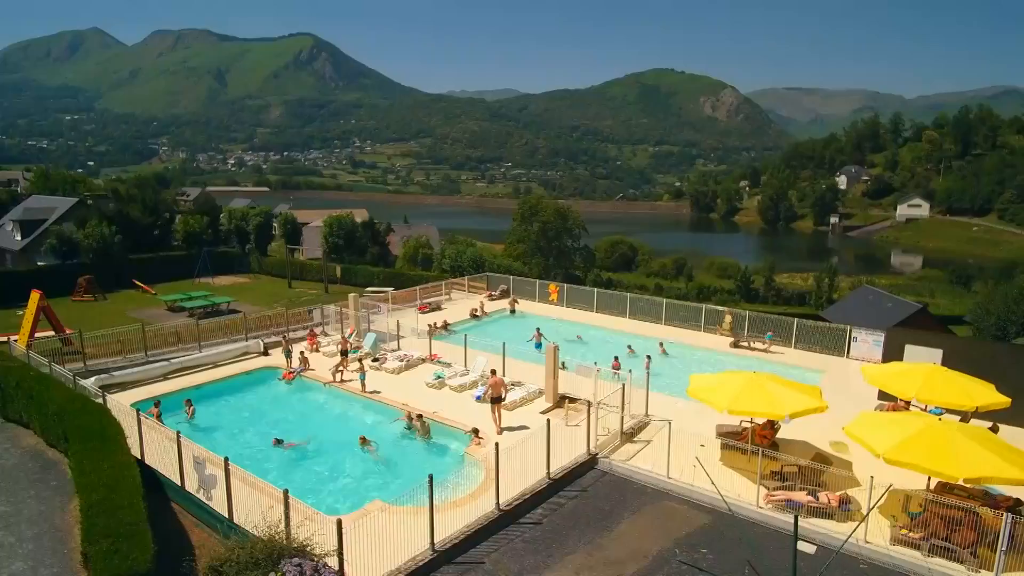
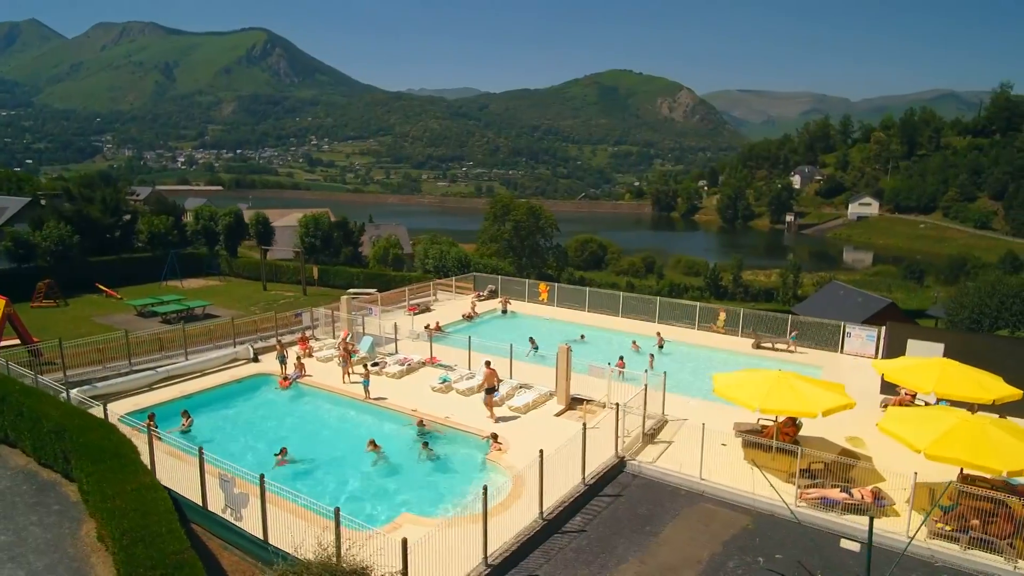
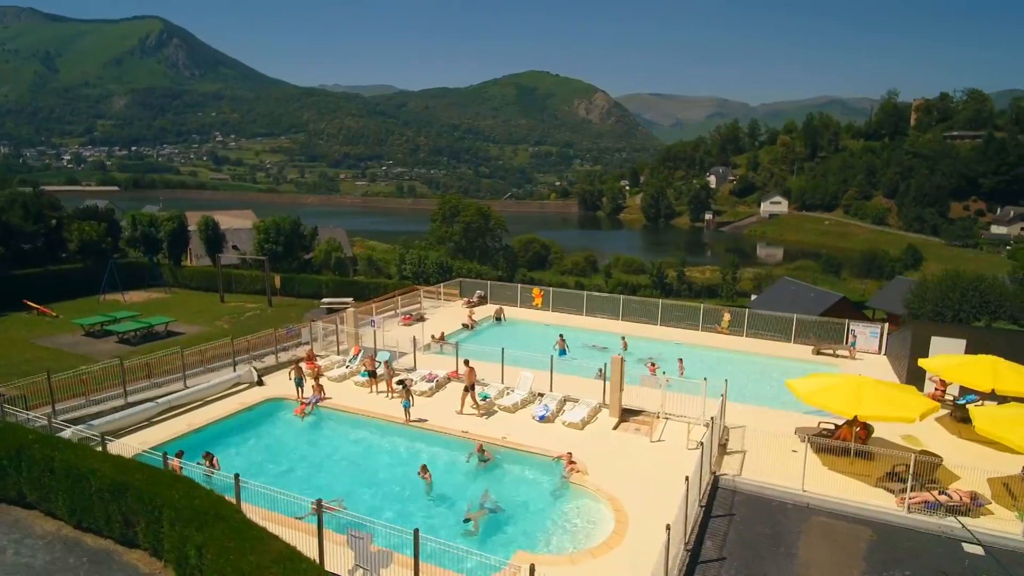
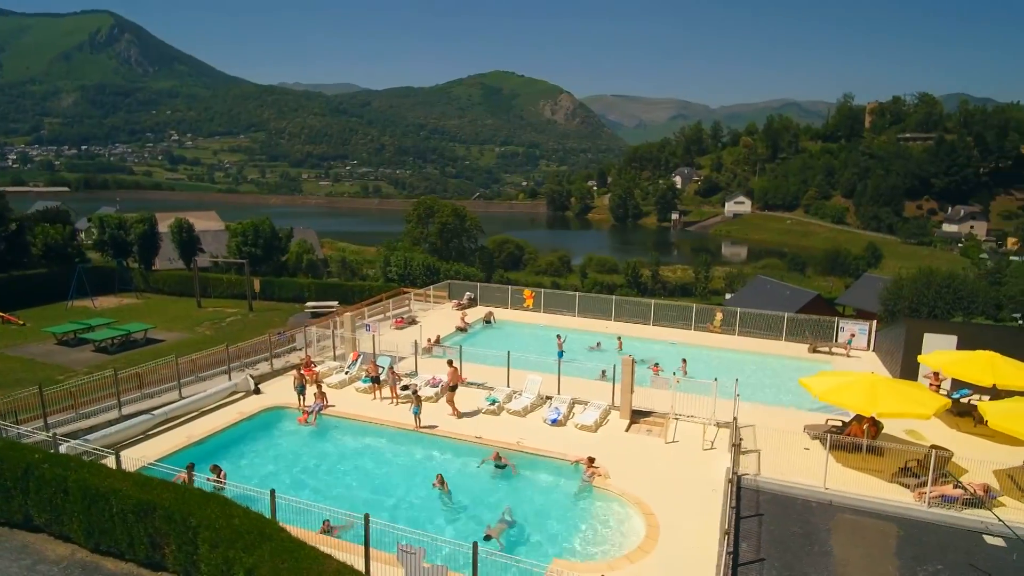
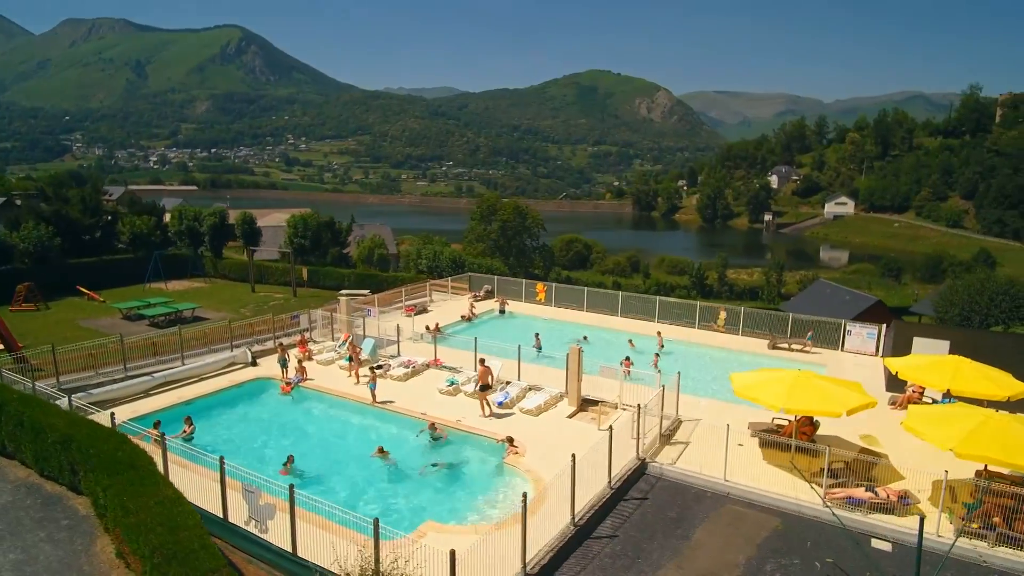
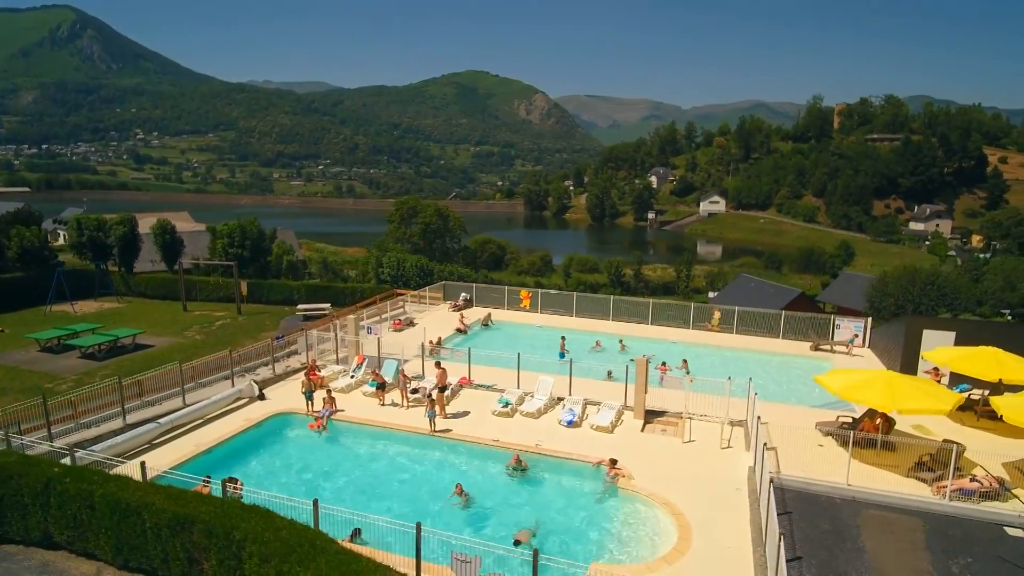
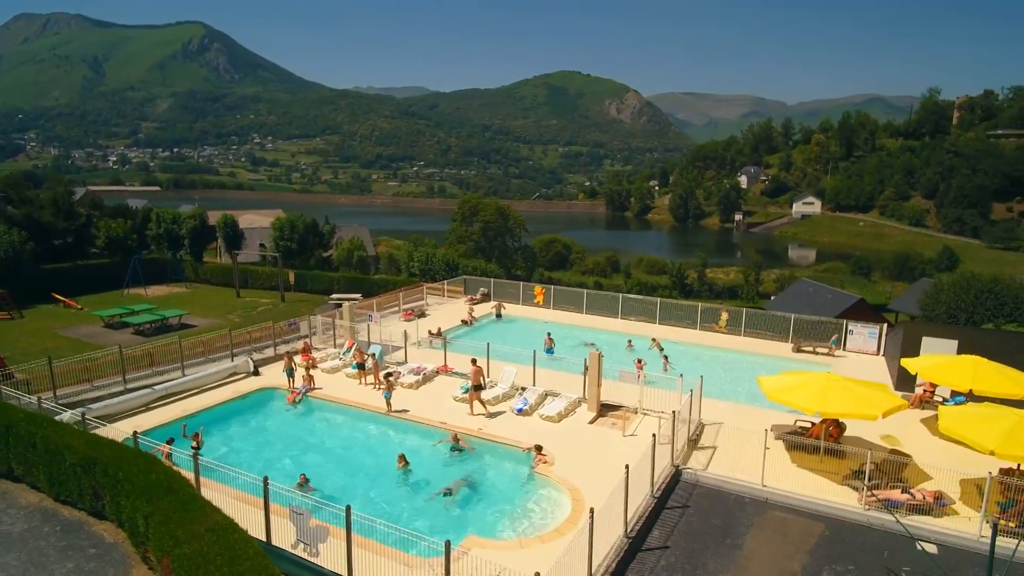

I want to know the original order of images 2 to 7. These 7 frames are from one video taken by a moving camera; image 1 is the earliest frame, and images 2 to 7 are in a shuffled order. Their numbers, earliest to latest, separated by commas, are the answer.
2, 5, 7, 3, 4, 6
